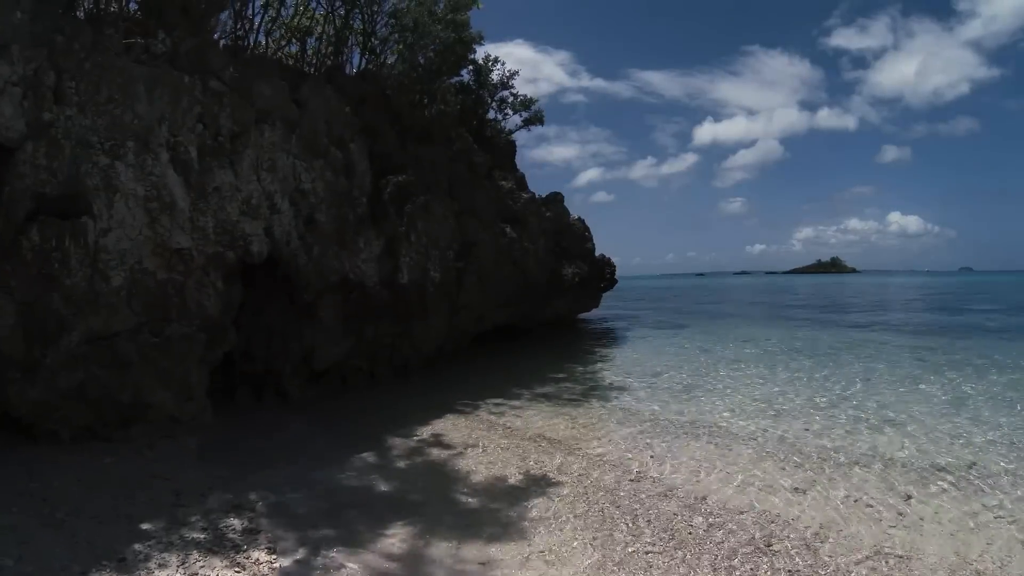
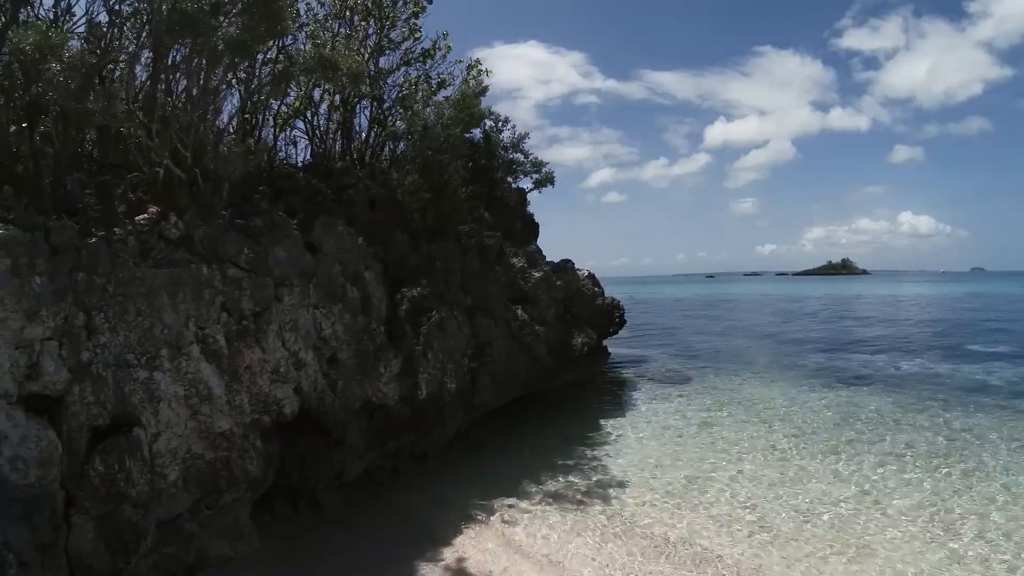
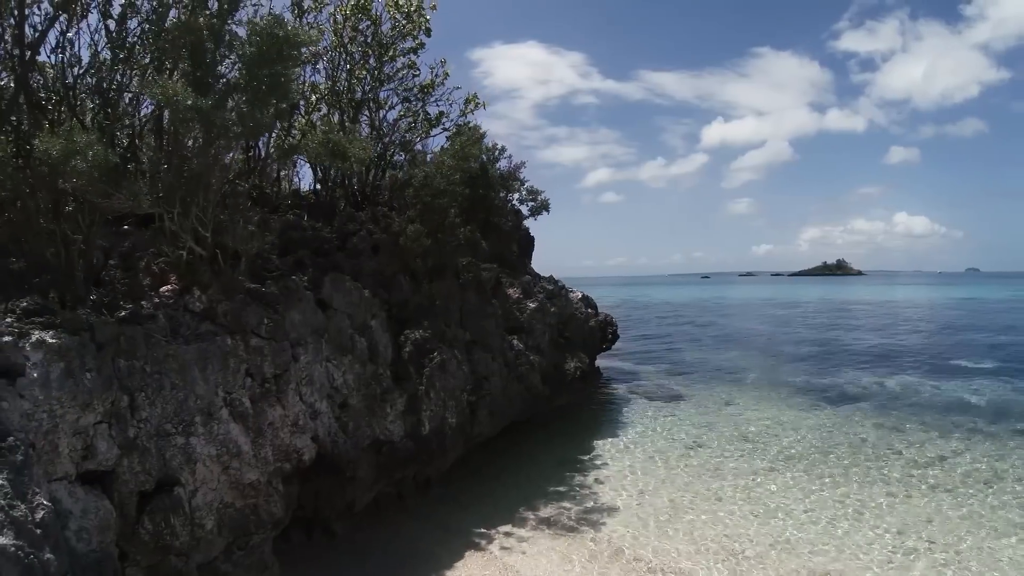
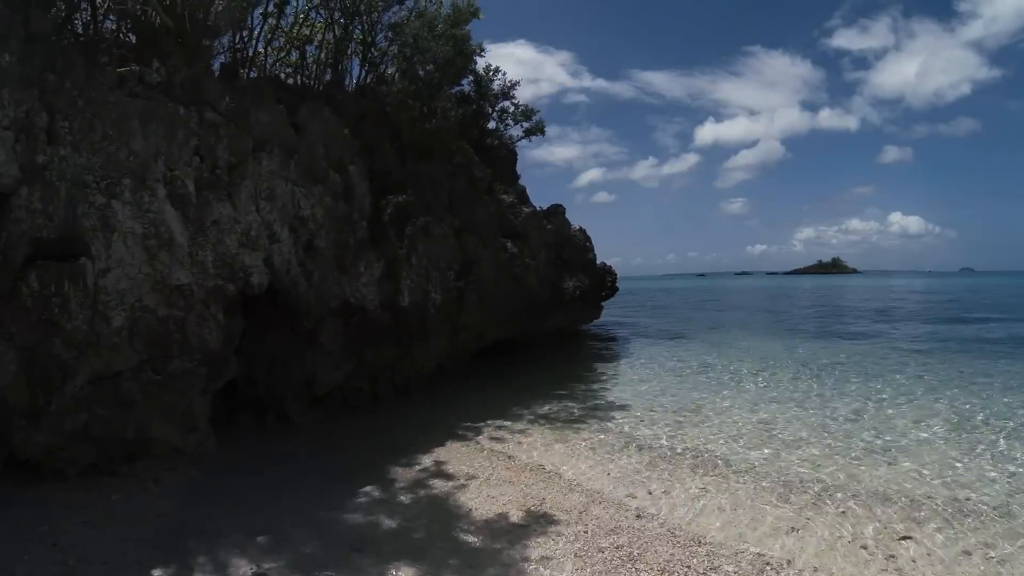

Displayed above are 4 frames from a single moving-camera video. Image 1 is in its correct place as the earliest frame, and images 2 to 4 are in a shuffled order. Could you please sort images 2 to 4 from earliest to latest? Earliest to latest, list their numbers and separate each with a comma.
4, 2, 3
